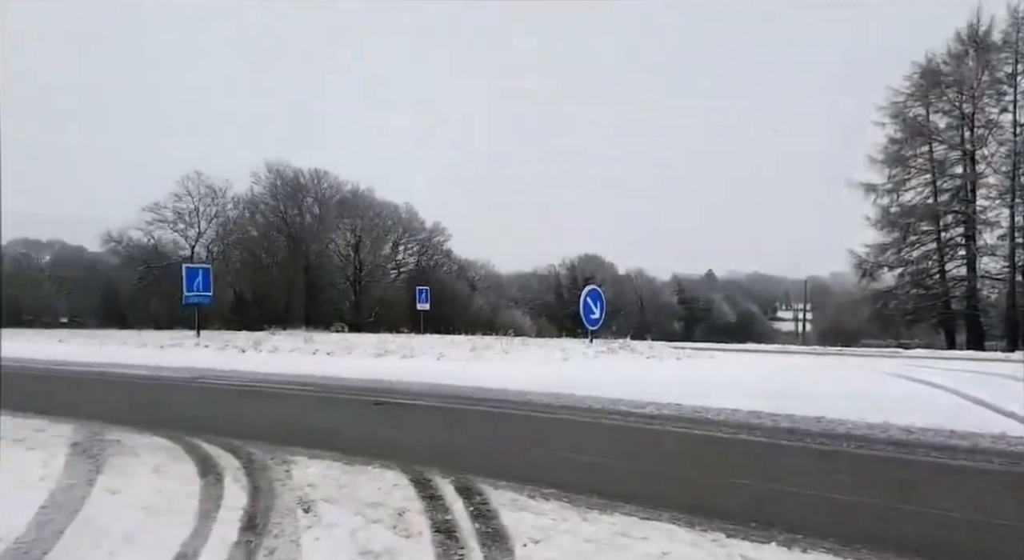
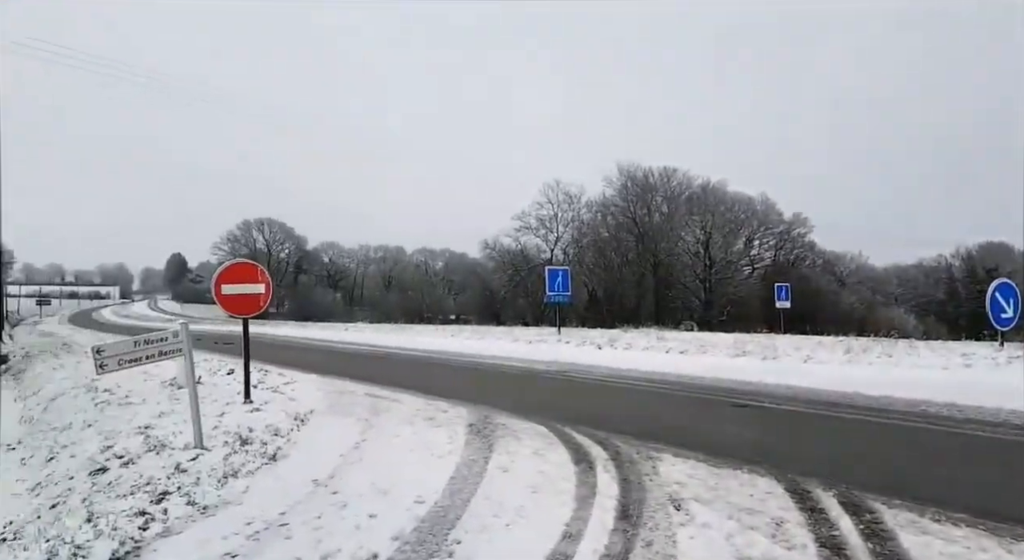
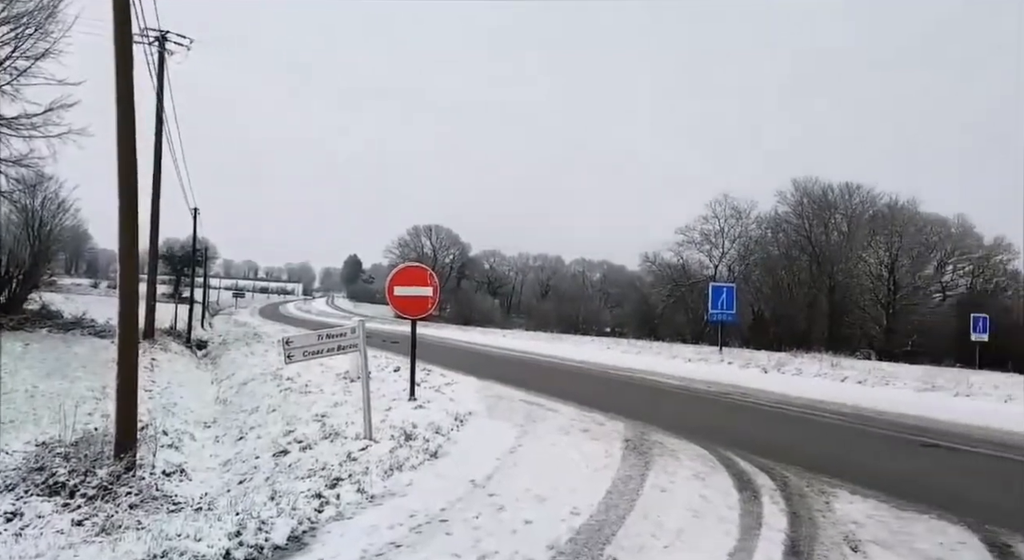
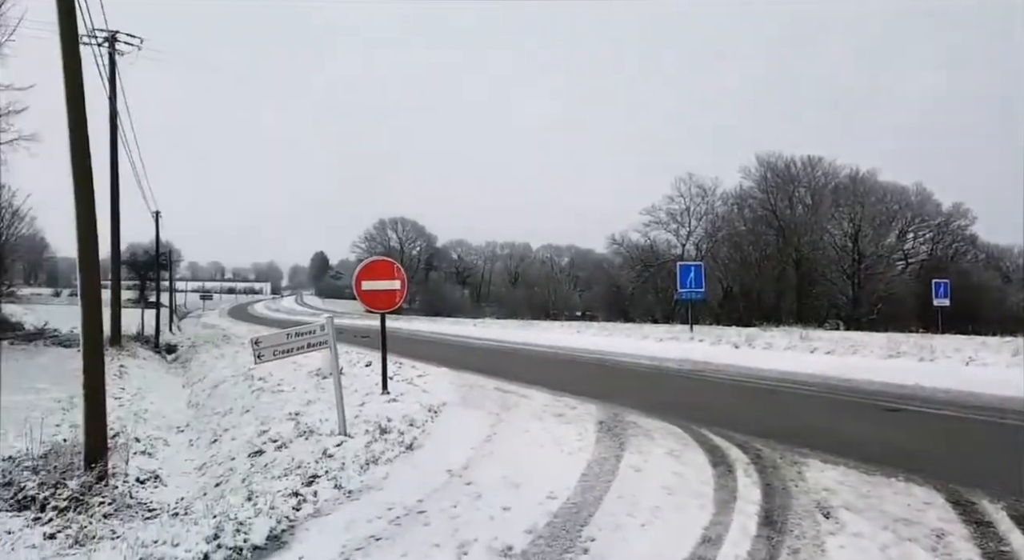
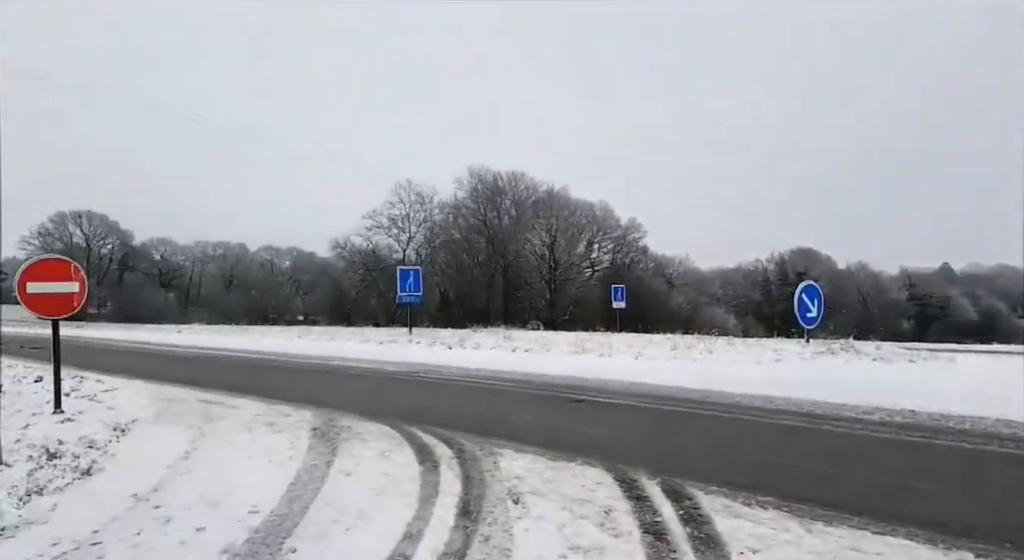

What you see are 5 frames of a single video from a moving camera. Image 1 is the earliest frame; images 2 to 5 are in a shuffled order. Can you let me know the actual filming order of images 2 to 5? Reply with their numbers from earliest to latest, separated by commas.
5, 2, 4, 3
